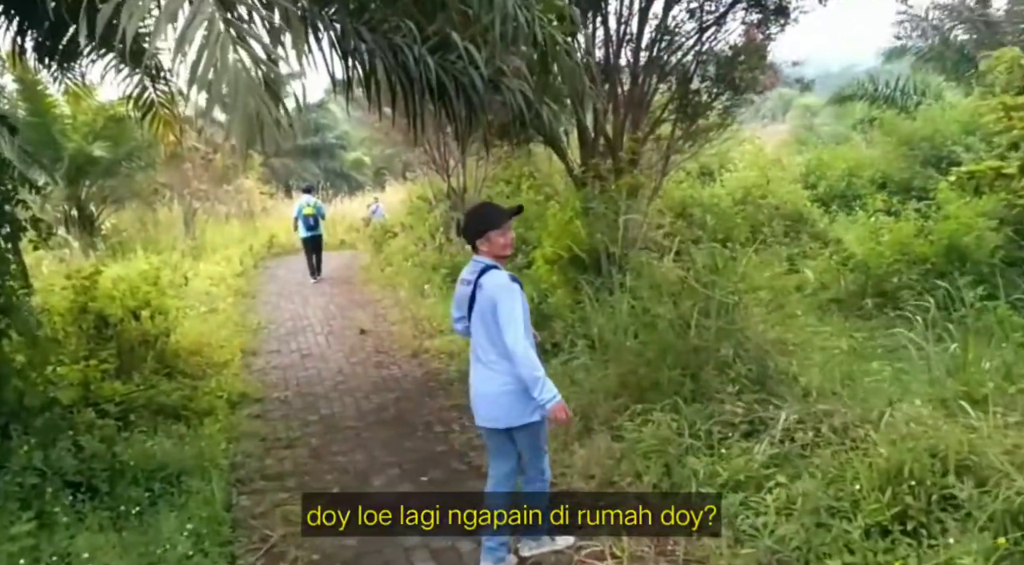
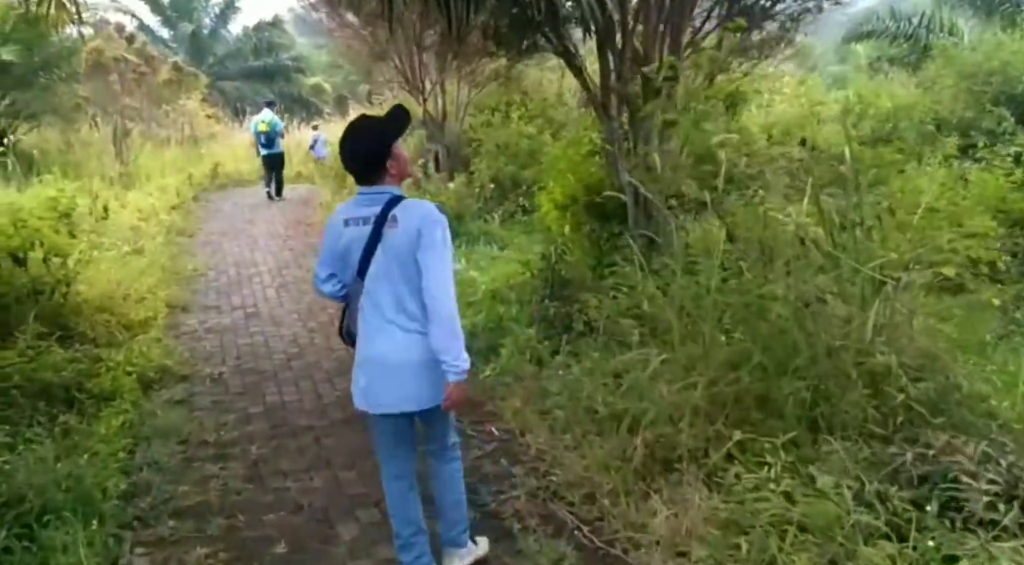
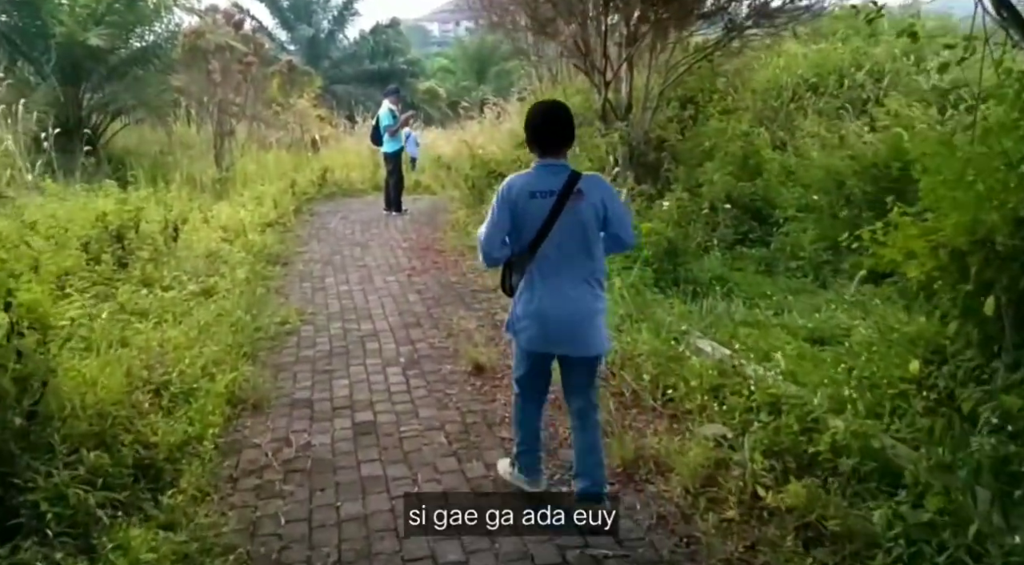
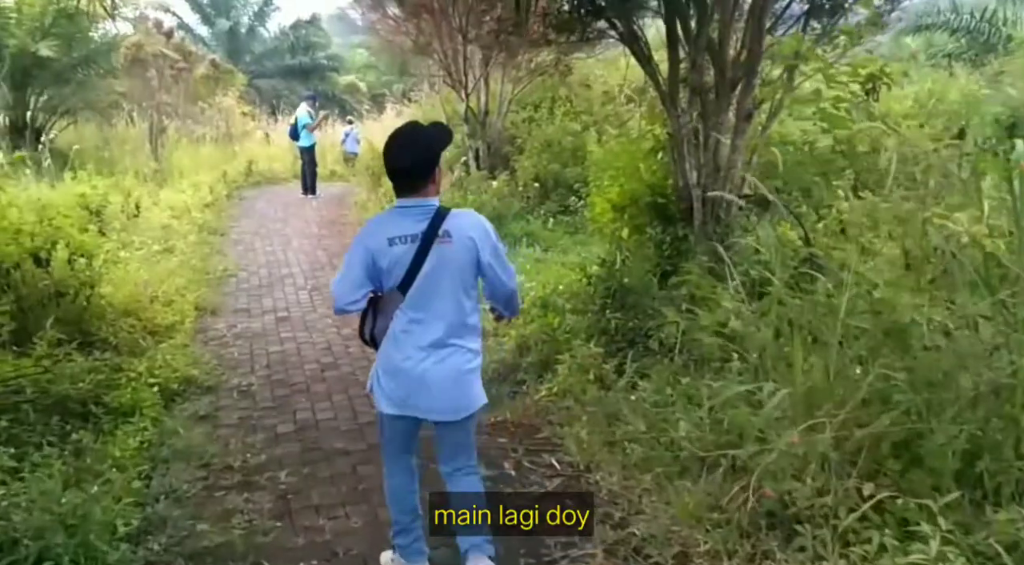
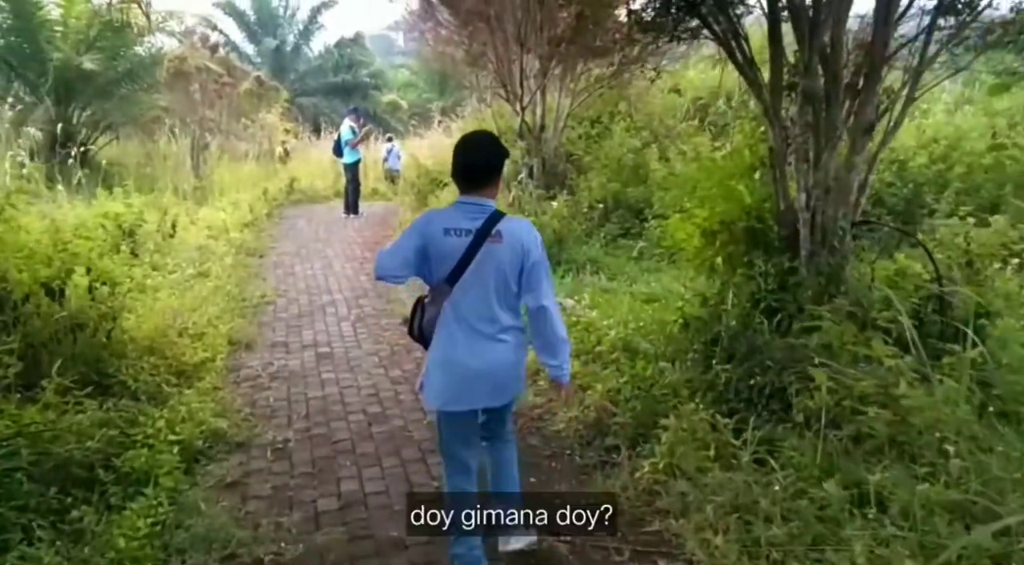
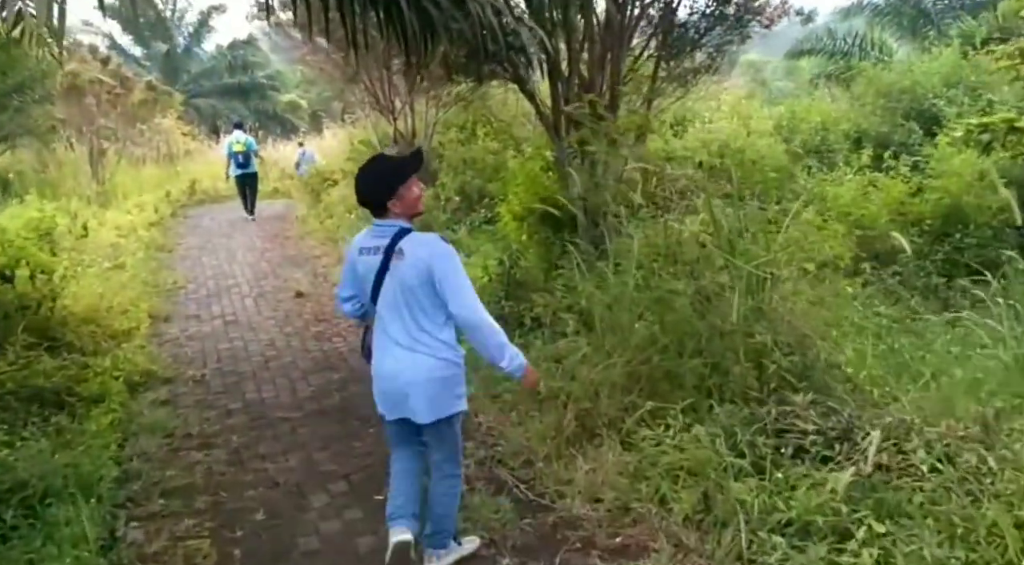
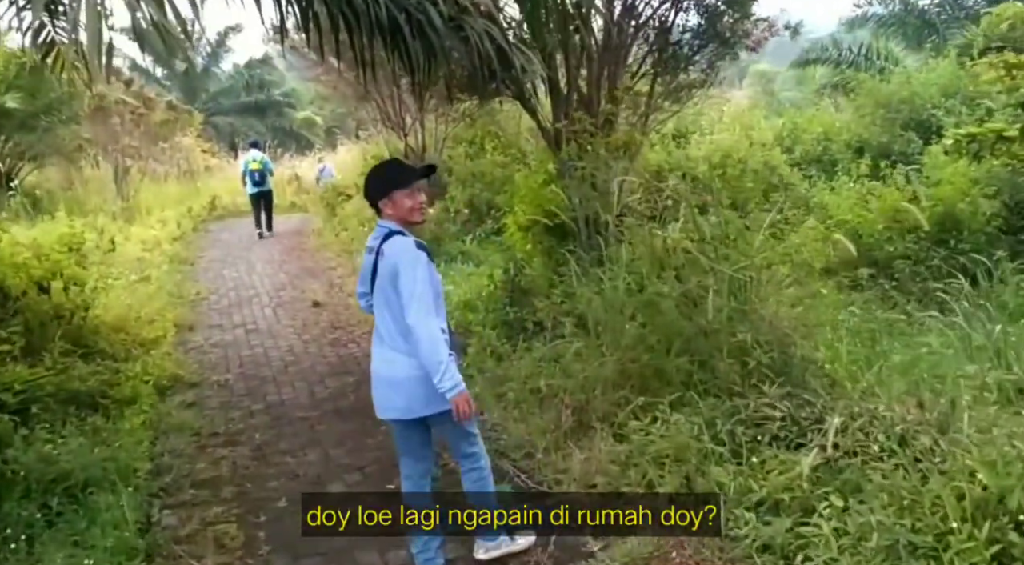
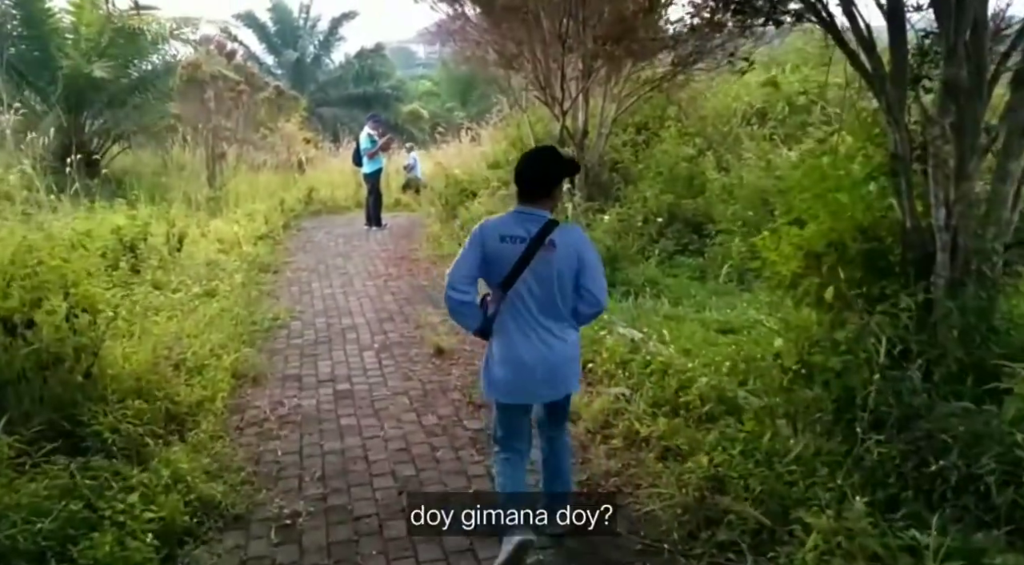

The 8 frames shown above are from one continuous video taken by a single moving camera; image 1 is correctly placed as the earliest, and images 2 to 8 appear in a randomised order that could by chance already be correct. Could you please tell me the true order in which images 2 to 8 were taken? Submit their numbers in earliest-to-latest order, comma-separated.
7, 6, 2, 4, 5, 8, 3
